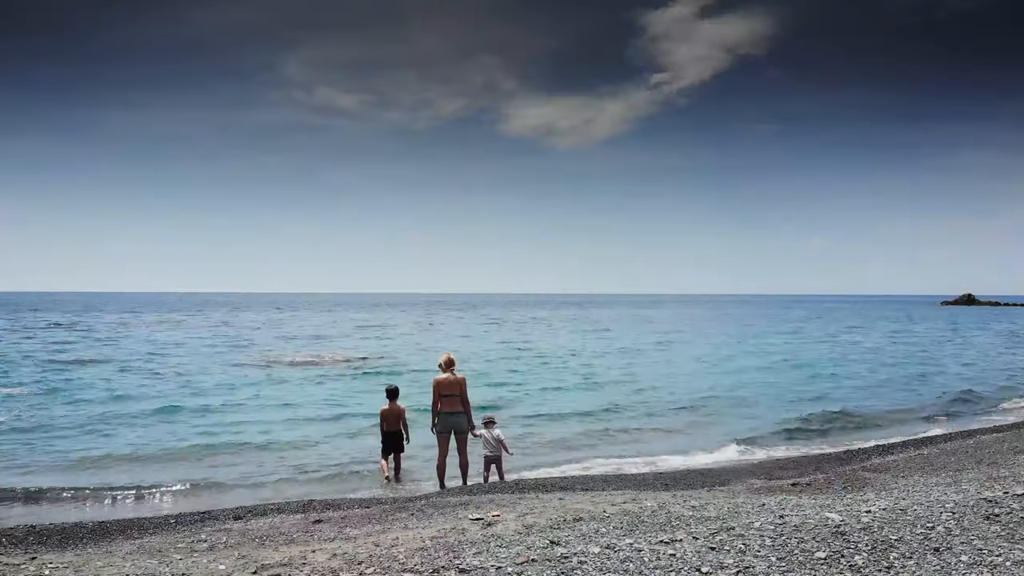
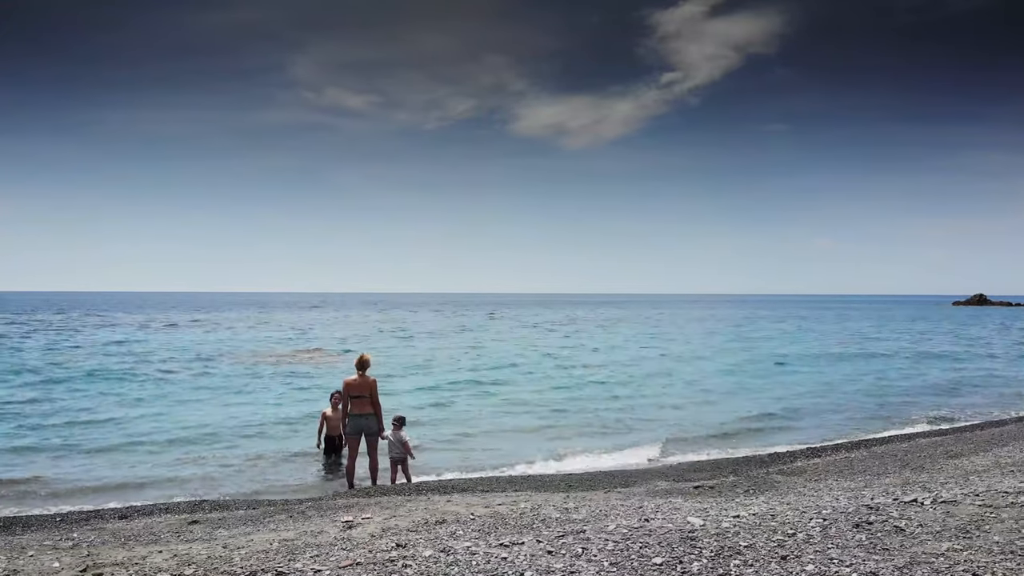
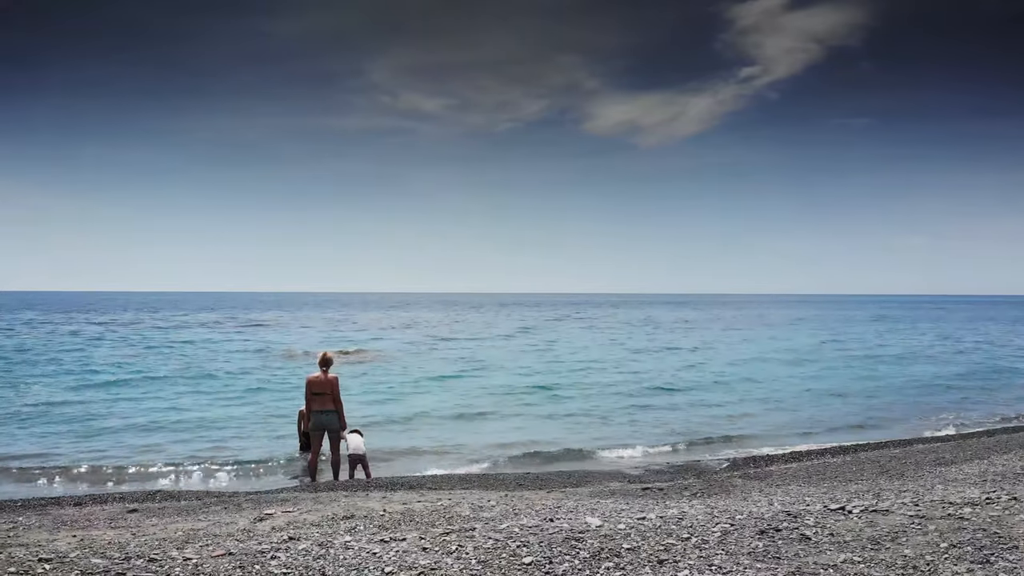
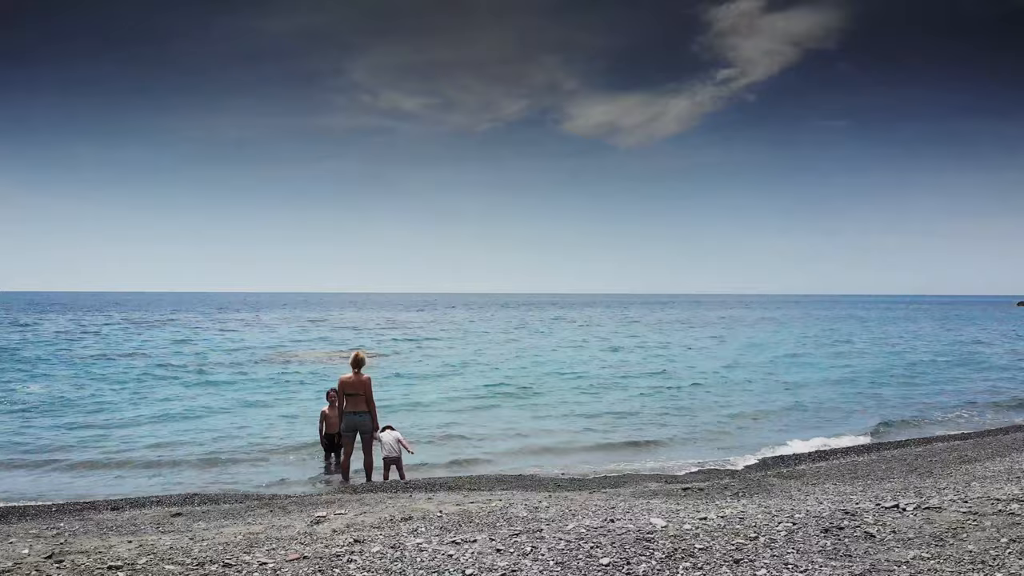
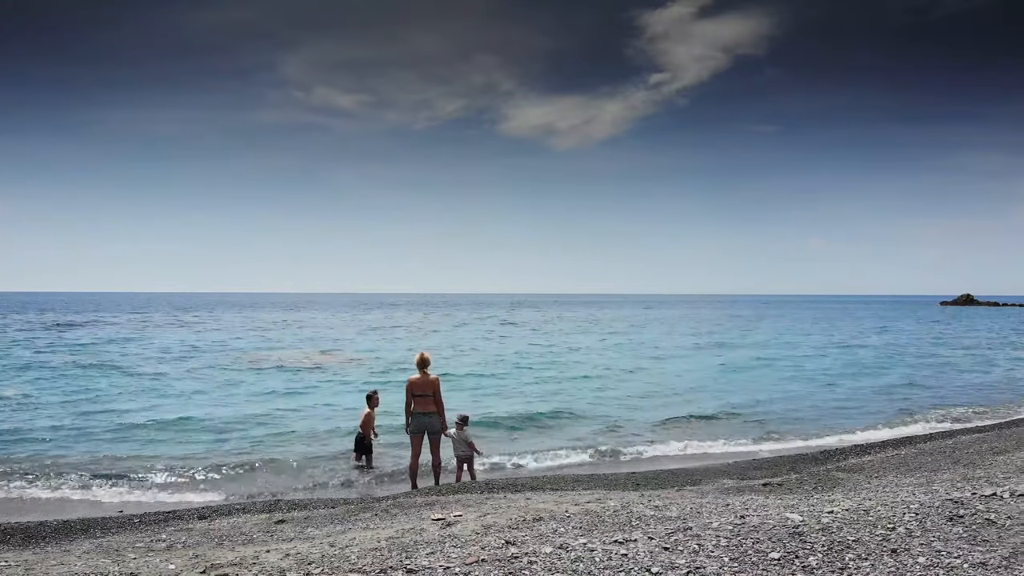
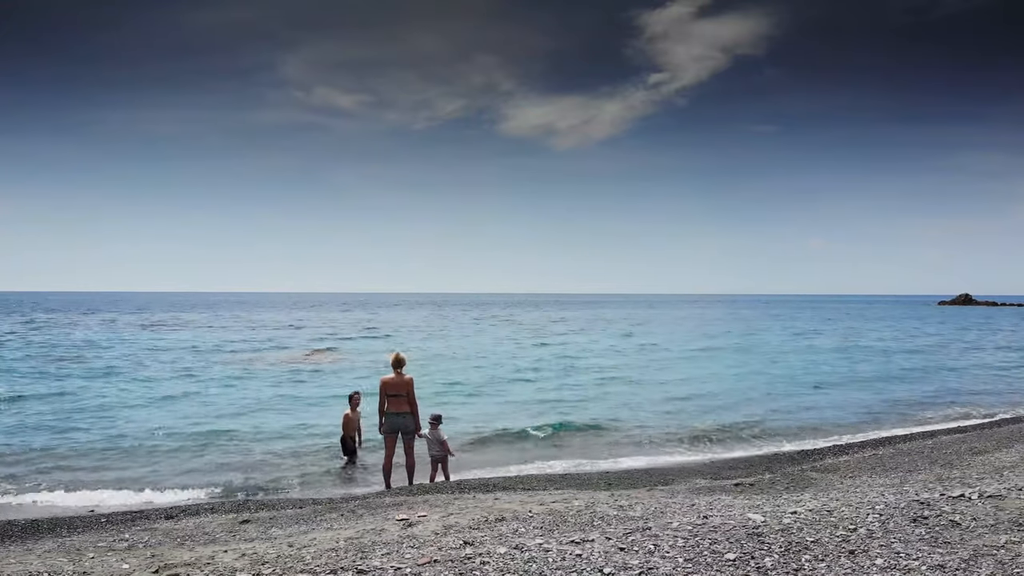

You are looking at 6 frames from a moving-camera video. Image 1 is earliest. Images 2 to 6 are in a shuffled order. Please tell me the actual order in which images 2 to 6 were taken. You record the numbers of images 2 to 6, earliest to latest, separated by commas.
5, 6, 2, 4, 3
